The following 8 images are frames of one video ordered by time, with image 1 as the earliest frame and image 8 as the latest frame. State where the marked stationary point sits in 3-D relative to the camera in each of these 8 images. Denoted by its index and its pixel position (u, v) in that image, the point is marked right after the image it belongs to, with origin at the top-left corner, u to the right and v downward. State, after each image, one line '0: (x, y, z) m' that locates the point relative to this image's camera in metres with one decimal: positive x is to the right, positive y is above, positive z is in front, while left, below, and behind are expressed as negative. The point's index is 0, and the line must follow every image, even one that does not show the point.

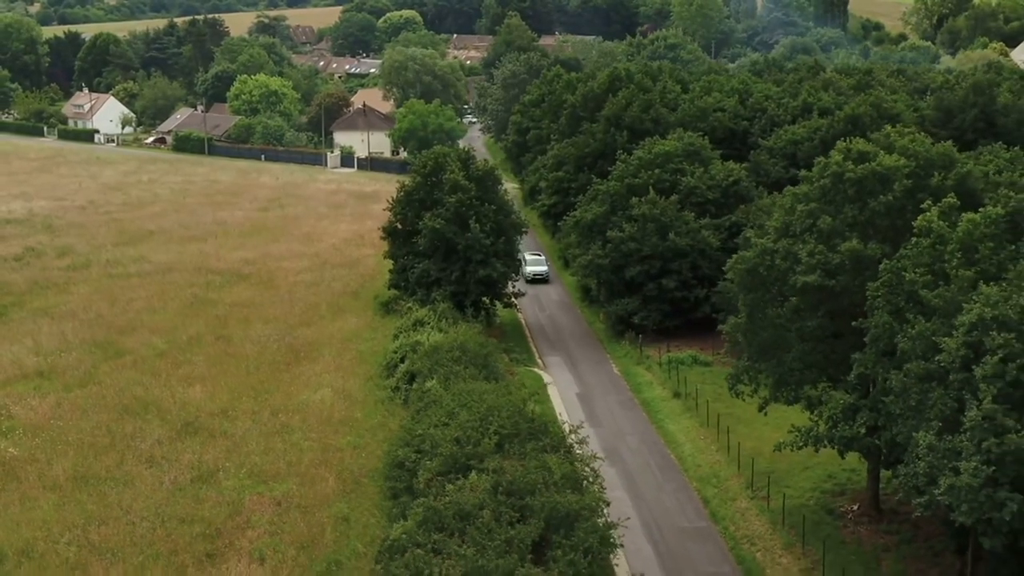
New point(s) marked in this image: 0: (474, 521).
0: (-0.6, -3.1, +17.2) m
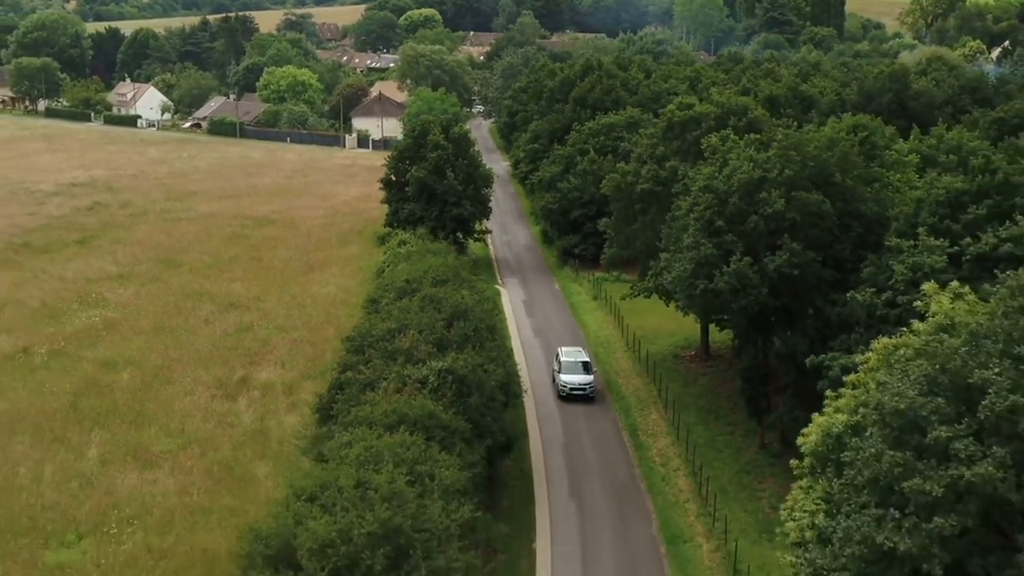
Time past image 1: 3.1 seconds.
0: (-2.5, -0.5, +28.8) m
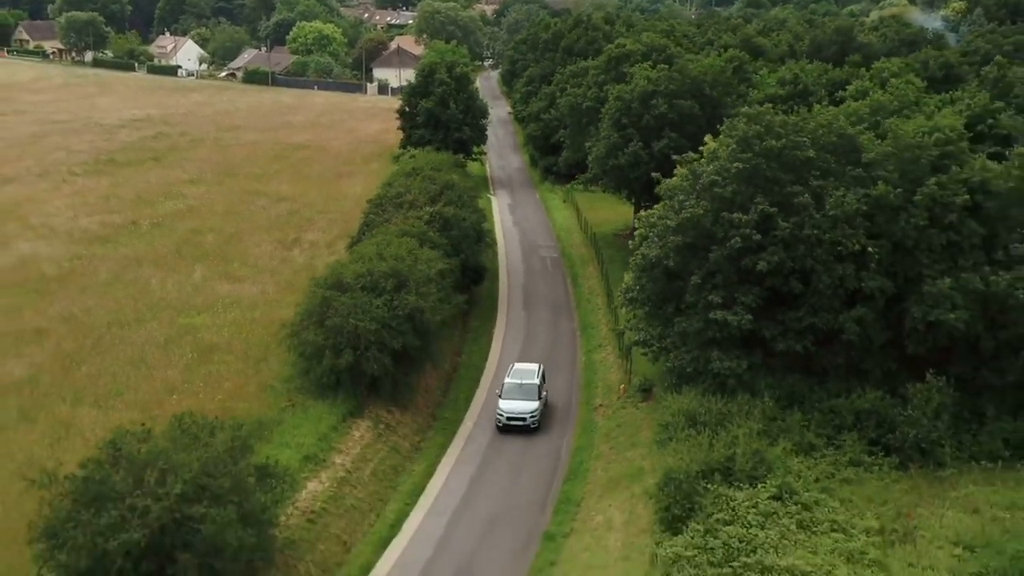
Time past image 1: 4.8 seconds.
0: (-3.4, +3.5, +41.2) m
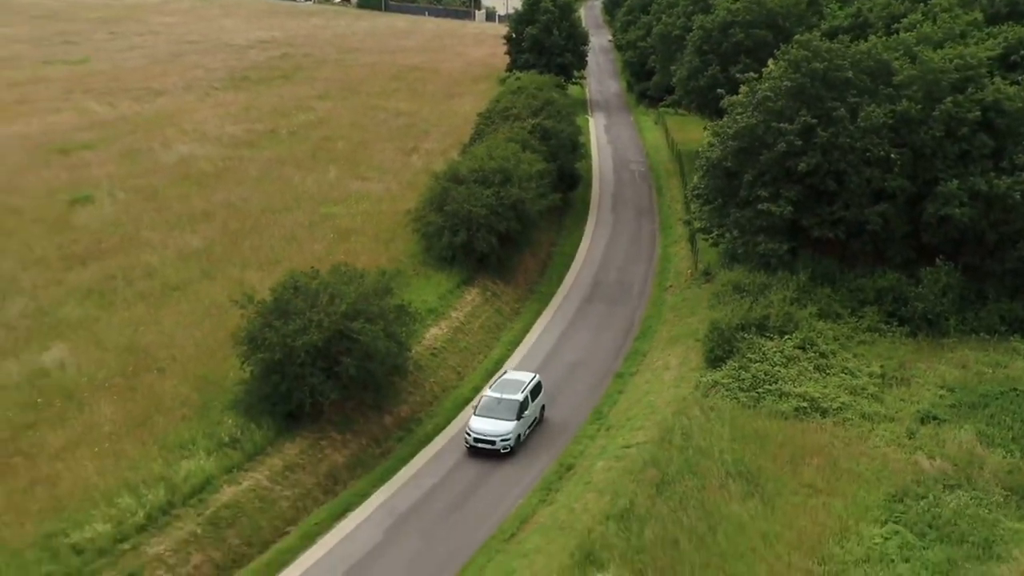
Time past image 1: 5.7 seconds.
0: (+0.2, +7.2, +47.0) m
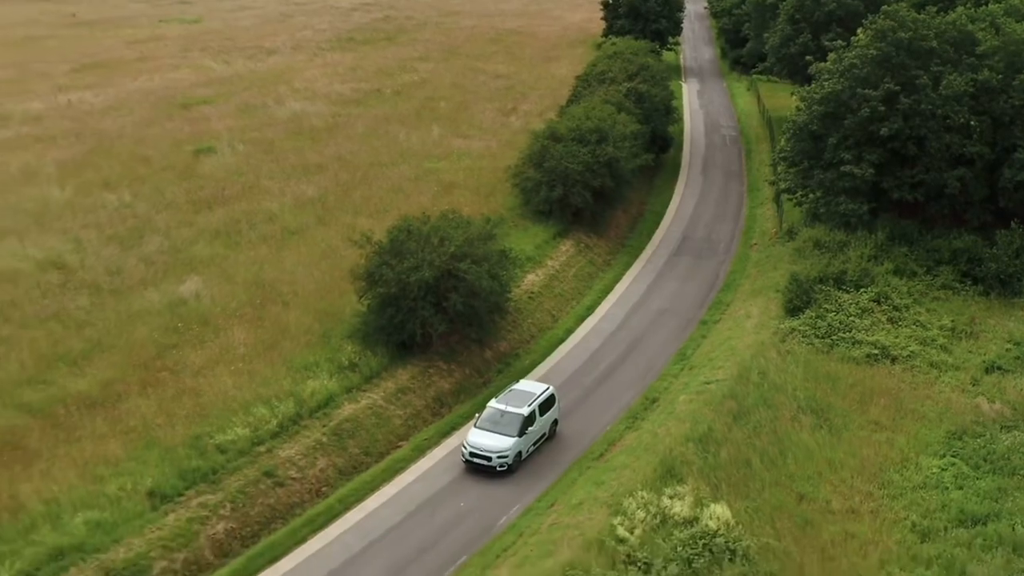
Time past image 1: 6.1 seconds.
0: (+4.0, +8.9, +49.0) m
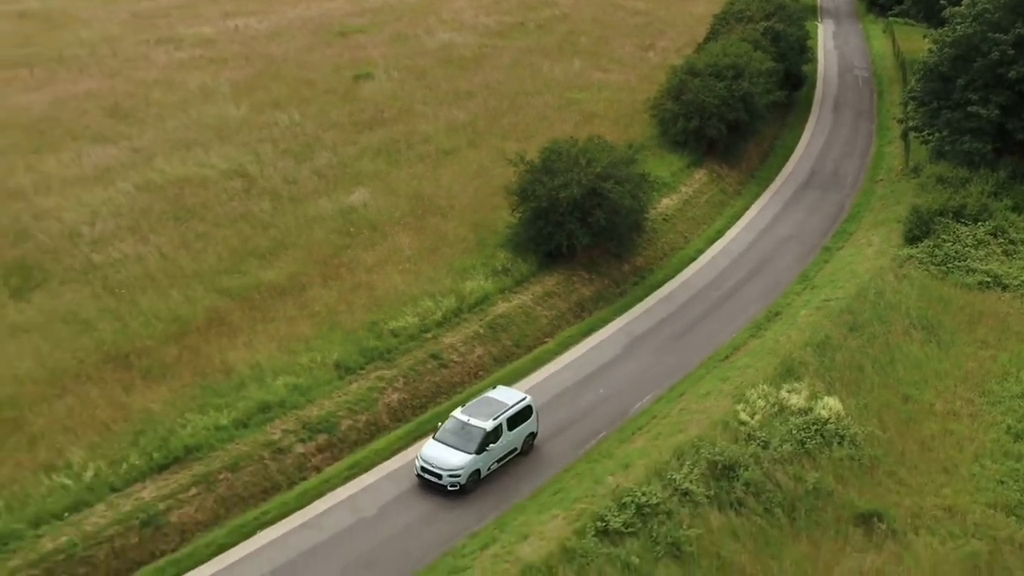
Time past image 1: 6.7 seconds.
0: (+9.8, +11.7, +50.7) m
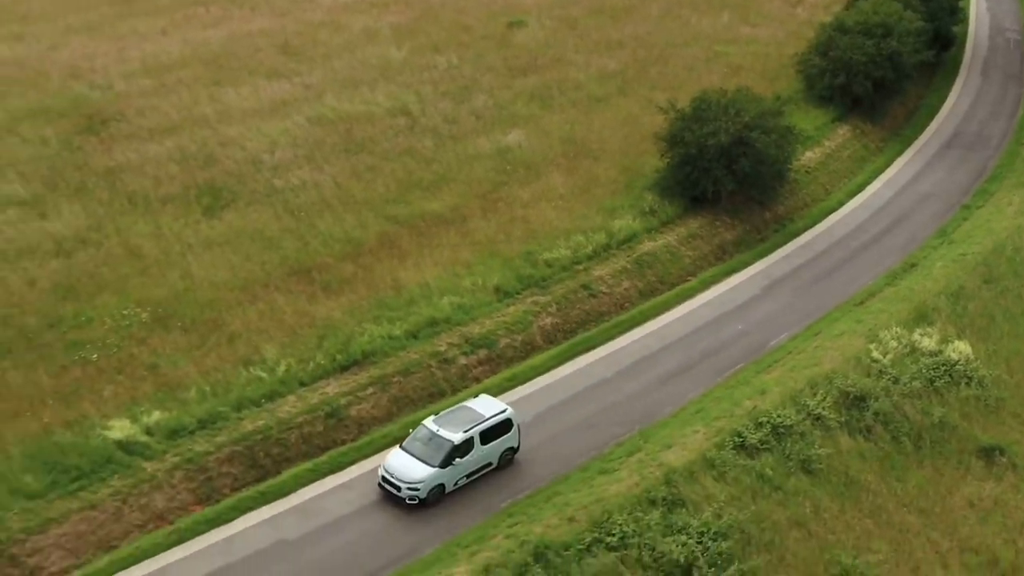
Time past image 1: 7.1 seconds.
0: (+16.2, +13.4, +50.8) m
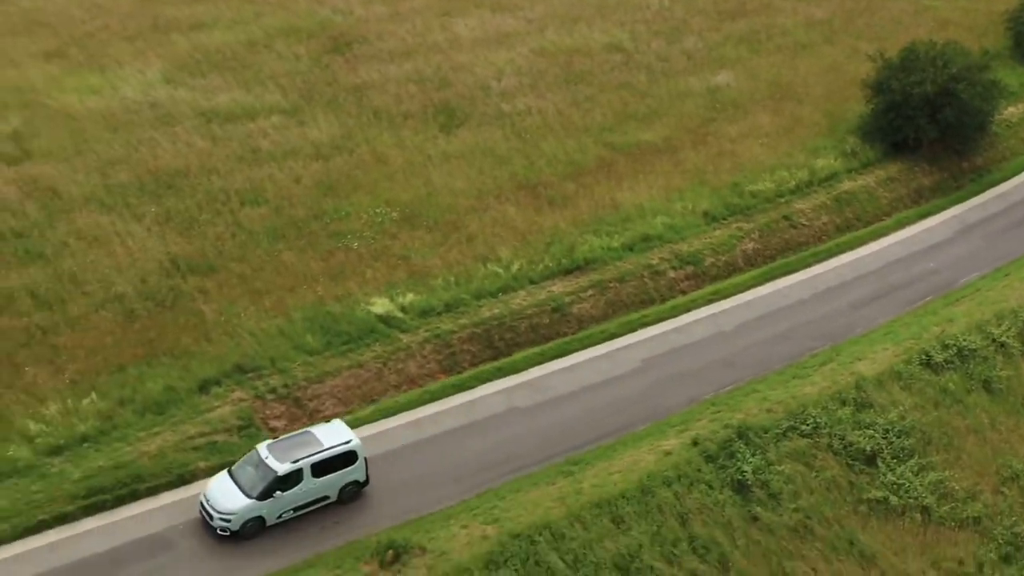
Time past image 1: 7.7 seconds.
0: (+25.1, +14.9, +50.1) m
